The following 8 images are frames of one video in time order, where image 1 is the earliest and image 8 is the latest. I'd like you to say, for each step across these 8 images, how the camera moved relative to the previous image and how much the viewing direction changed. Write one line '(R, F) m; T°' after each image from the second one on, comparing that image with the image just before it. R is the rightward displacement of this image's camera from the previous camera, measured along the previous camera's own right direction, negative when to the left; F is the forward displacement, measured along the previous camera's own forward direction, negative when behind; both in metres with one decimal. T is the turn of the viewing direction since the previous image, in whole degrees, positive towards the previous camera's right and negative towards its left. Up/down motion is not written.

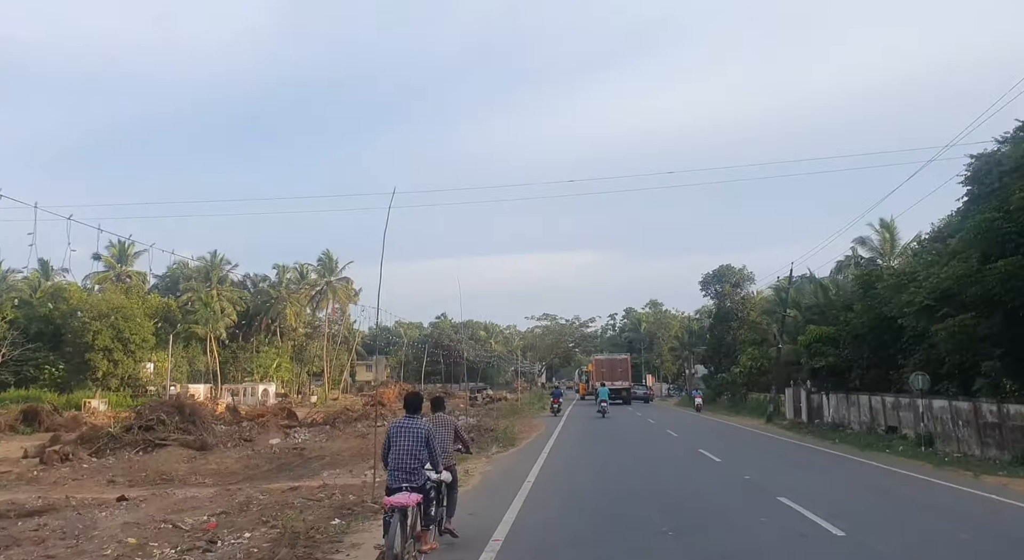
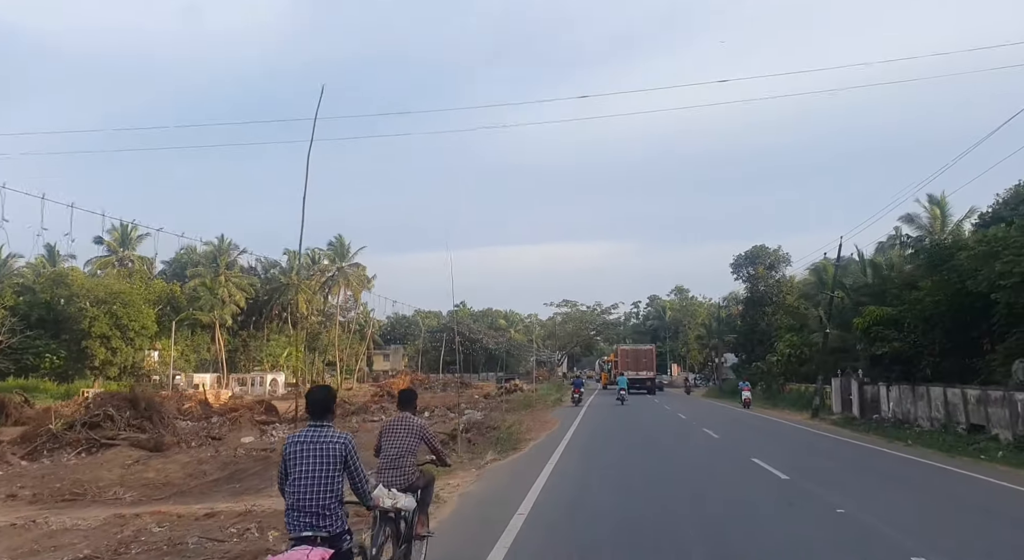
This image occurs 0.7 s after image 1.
(+0.4, +3.2) m; -2°
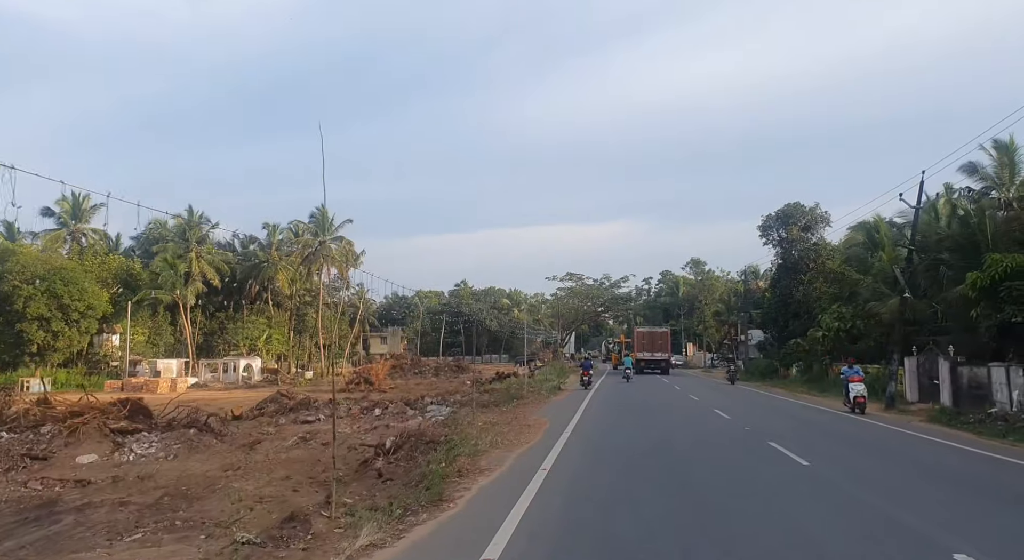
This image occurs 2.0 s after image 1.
(+0.9, +6.3) m; -1°
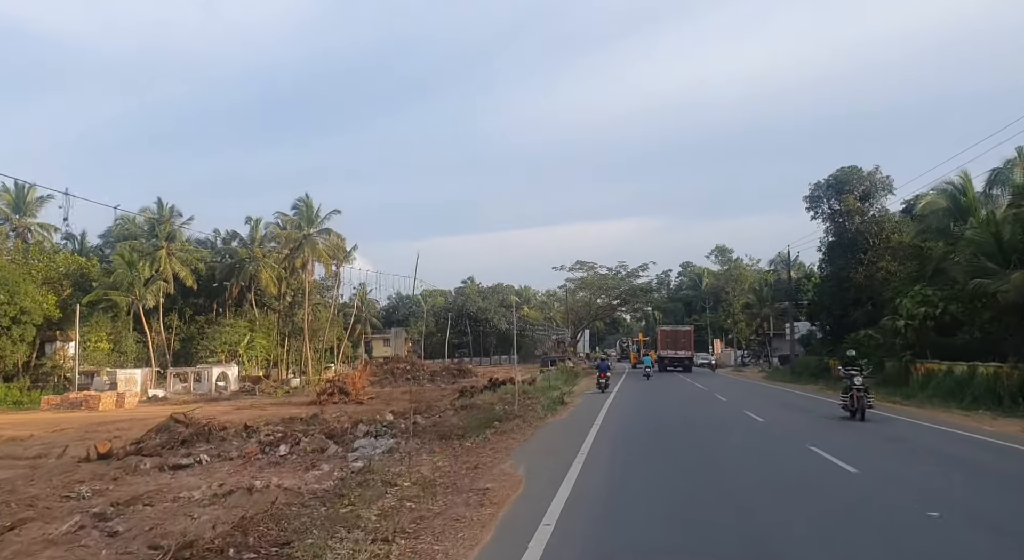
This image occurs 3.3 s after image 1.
(+0.9, +6.5) m; -1°
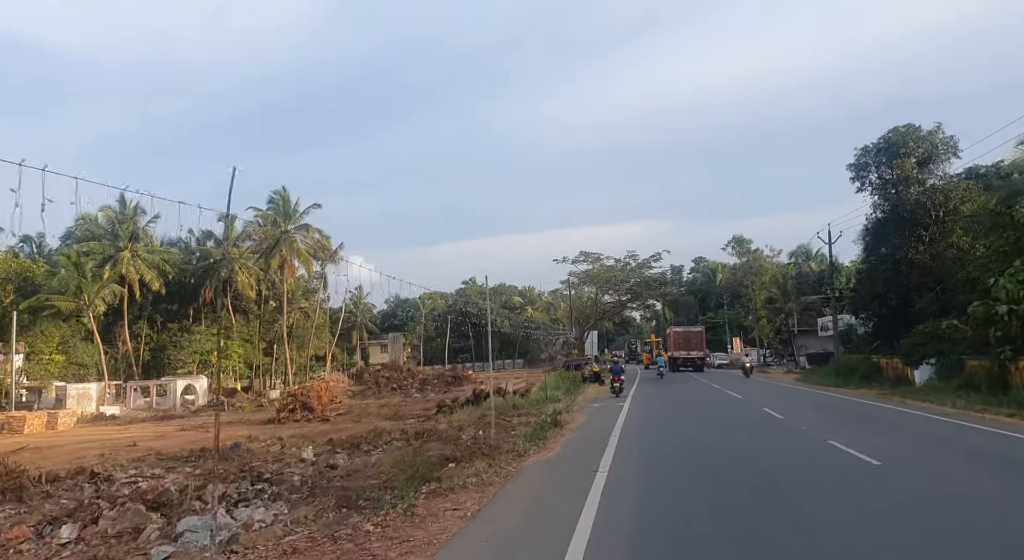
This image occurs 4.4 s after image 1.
(+0.7, +5.3) m; -1°
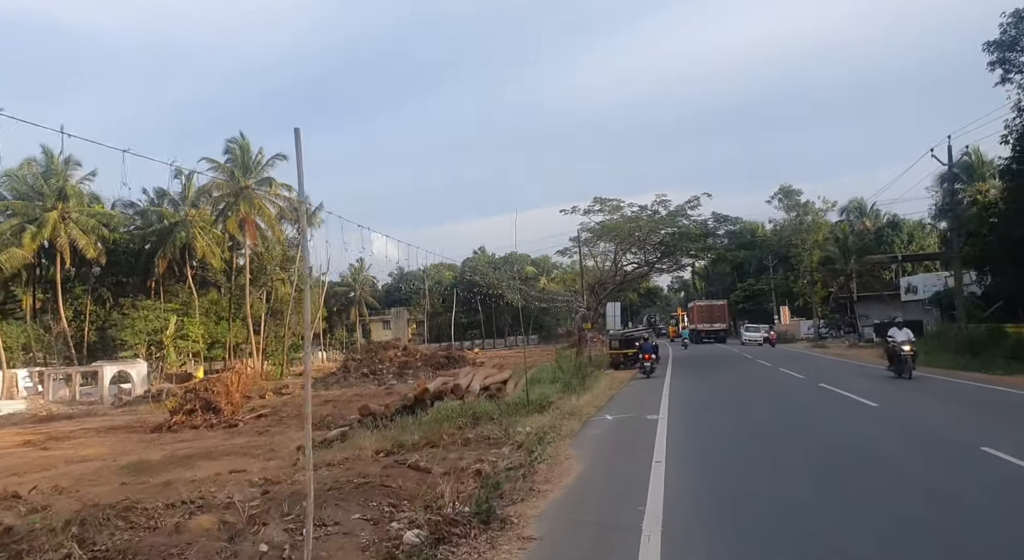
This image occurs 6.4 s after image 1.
(+1.3, +8.9) m; -2°
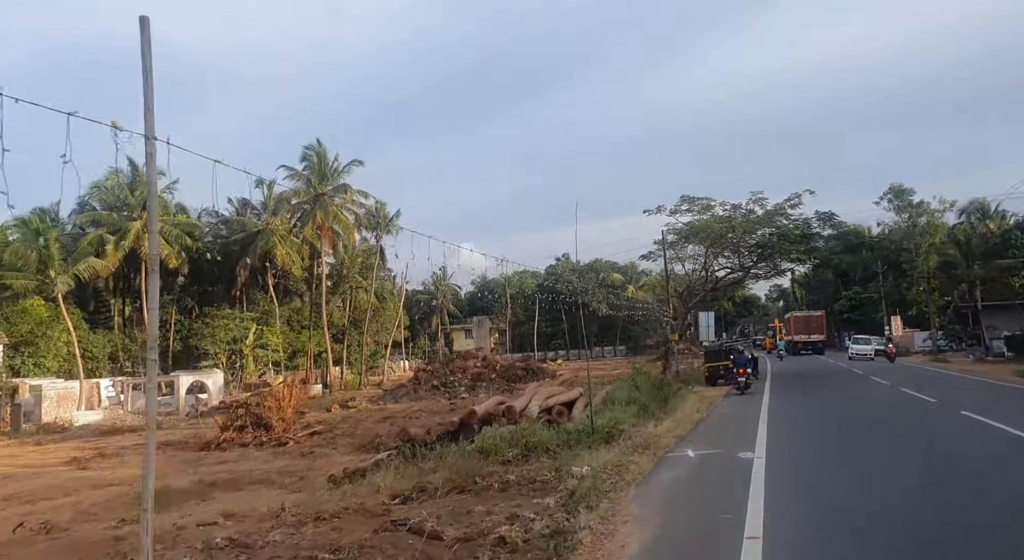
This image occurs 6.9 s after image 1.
(+0.5, +2.4) m; -7°
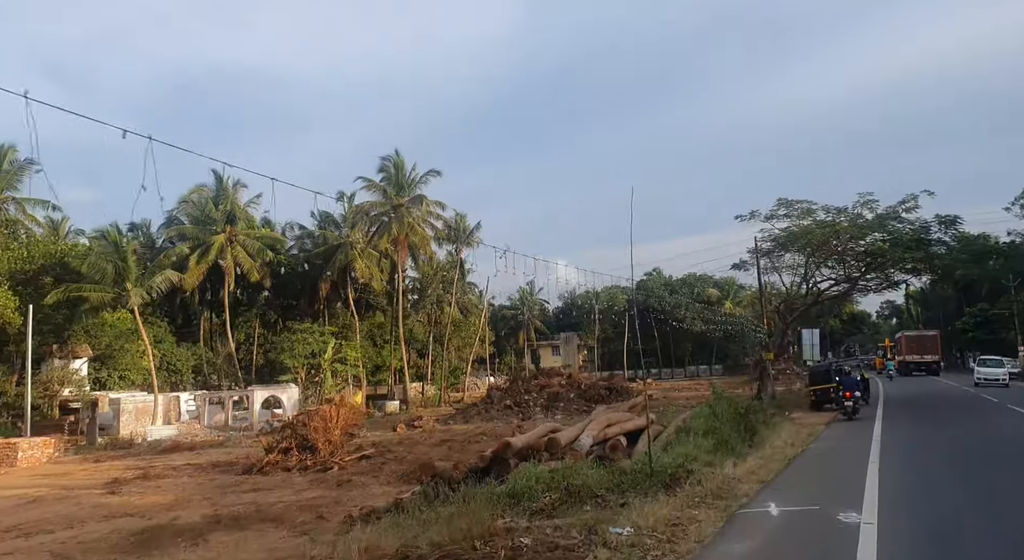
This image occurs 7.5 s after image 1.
(+0.8, +2.2) m; -8°
